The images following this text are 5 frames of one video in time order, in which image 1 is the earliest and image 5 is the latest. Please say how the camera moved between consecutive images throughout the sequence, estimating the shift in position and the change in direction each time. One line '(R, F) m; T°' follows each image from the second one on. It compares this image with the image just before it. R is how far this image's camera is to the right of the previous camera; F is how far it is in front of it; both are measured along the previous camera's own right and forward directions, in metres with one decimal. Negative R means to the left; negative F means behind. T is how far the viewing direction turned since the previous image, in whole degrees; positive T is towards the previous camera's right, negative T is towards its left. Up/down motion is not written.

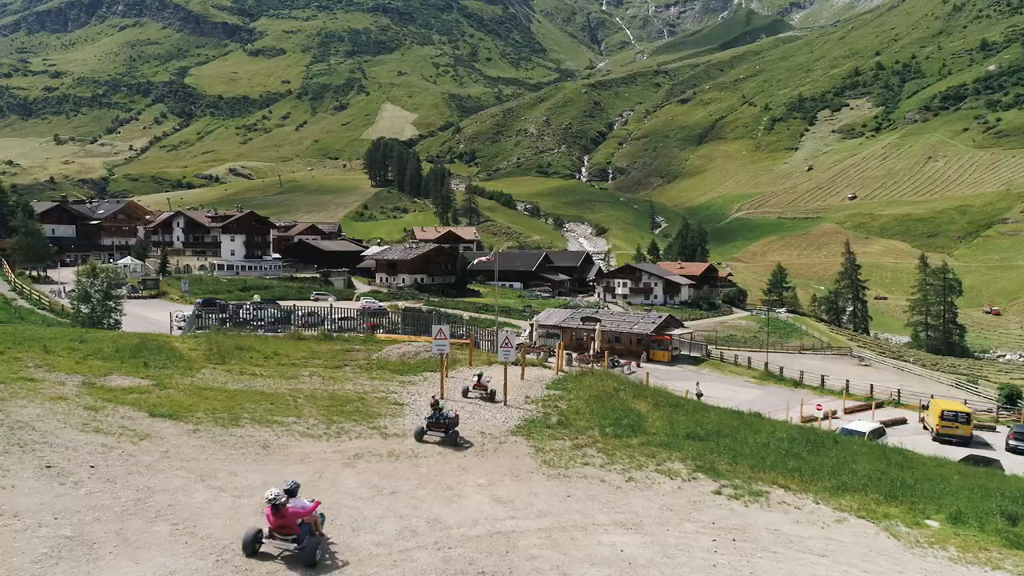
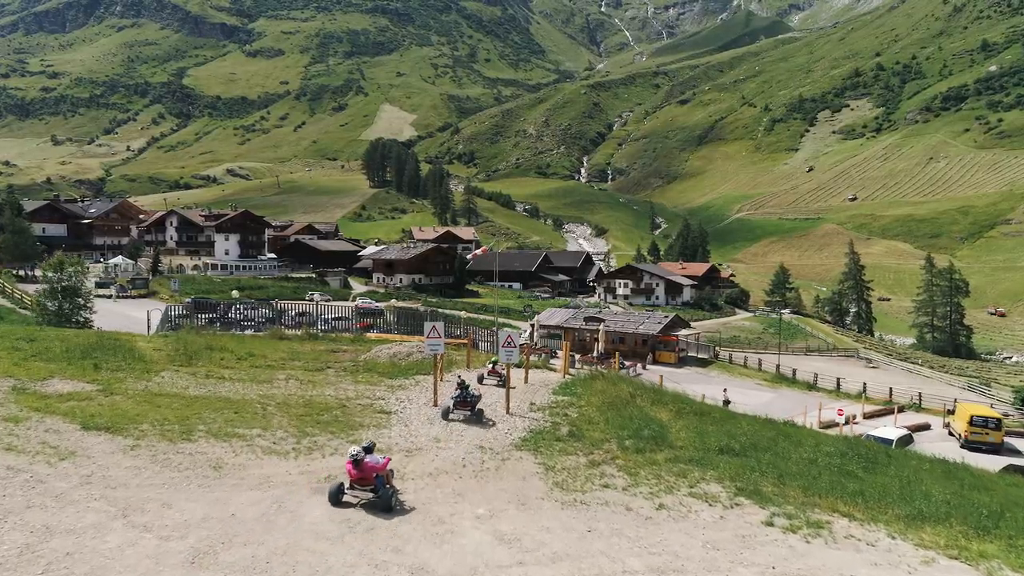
(-0.1, +2.5) m; 0°
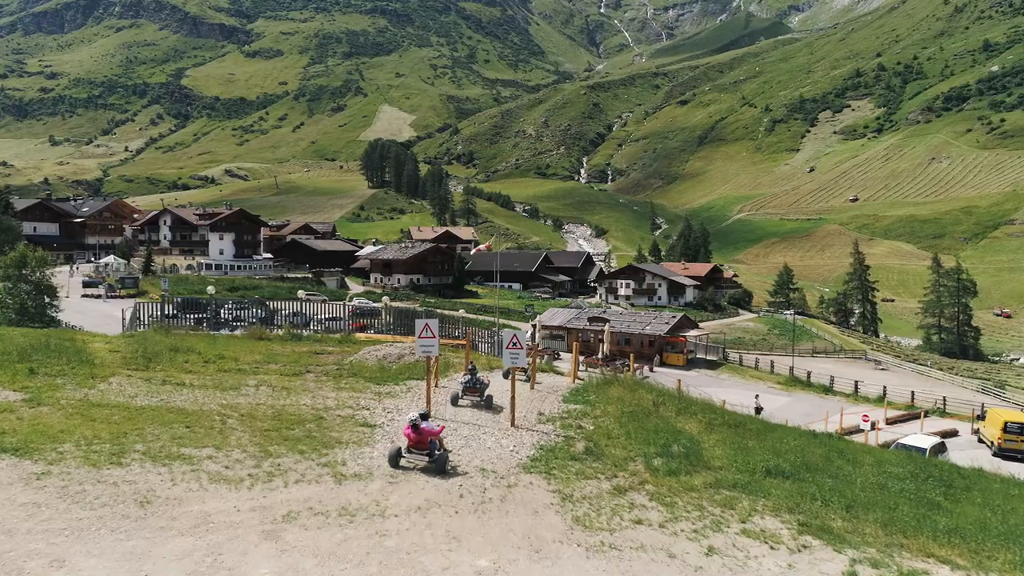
(-0.1, +2.5) m; 0°
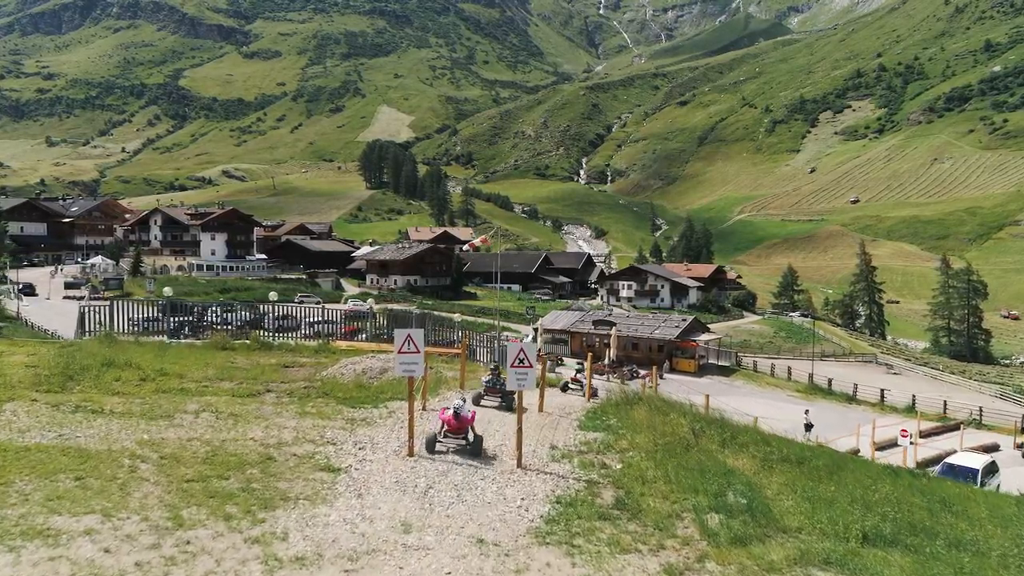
(-0.1, +3.3) m; 0°
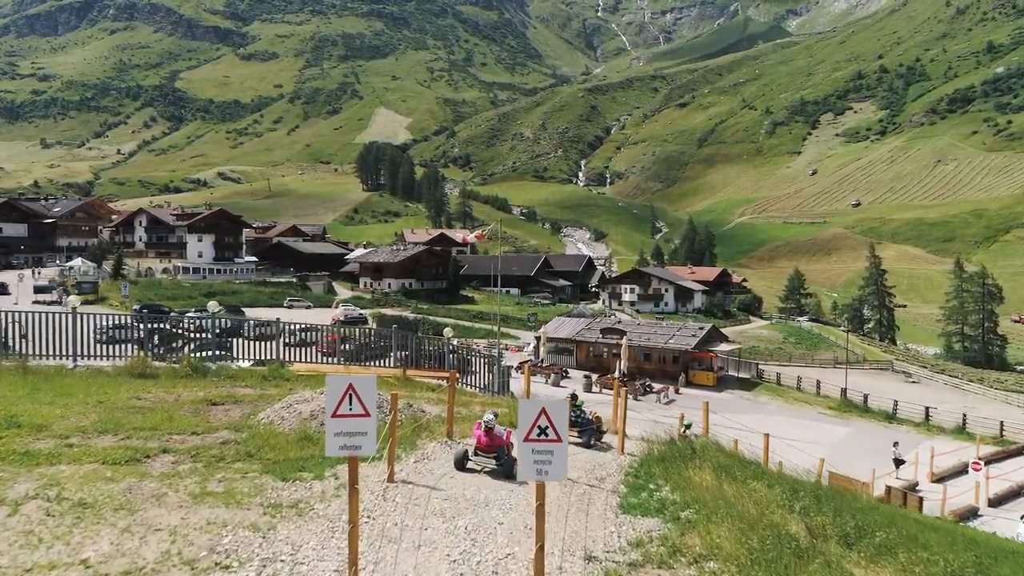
(-0.2, +4.8) m; 0°
